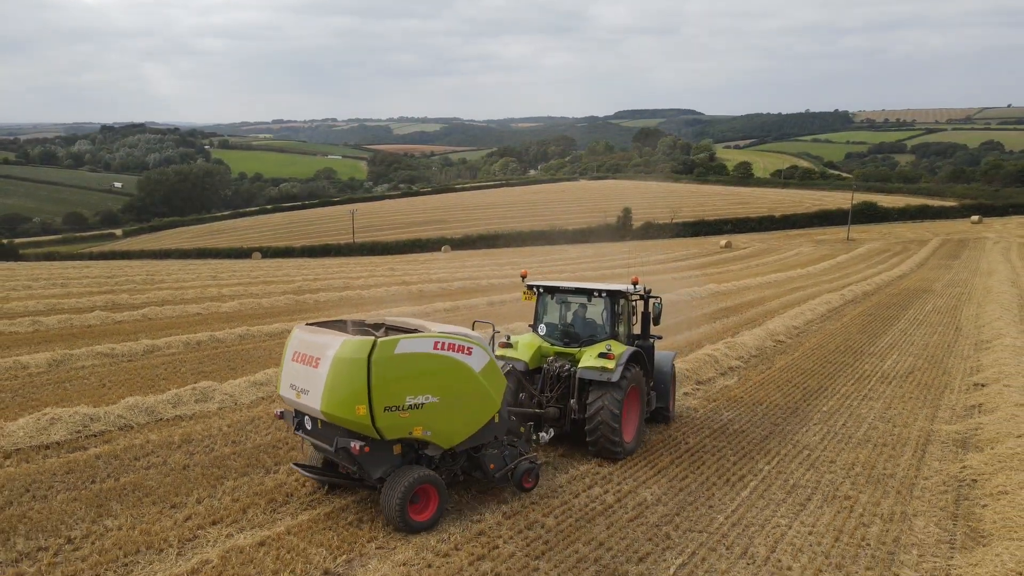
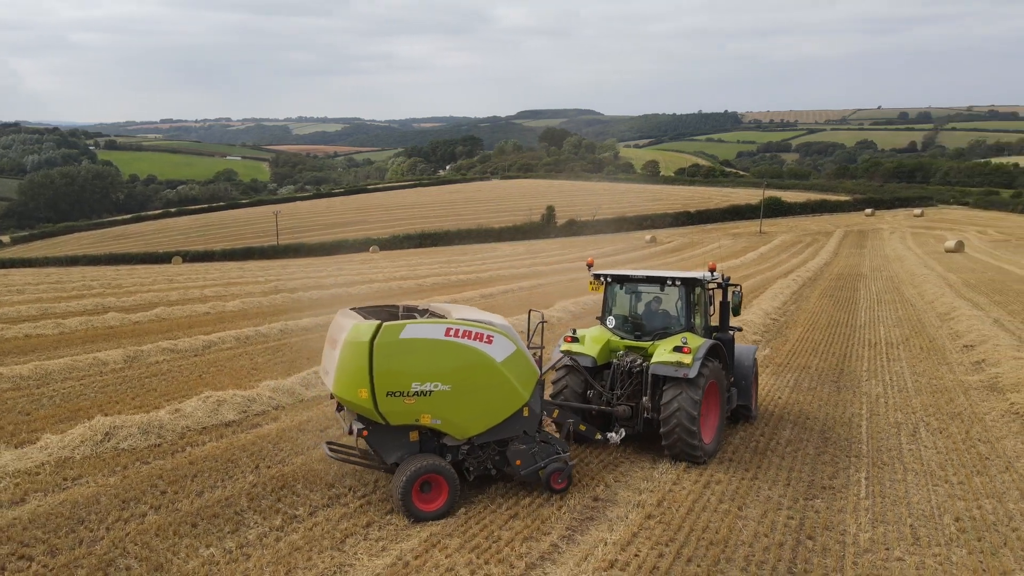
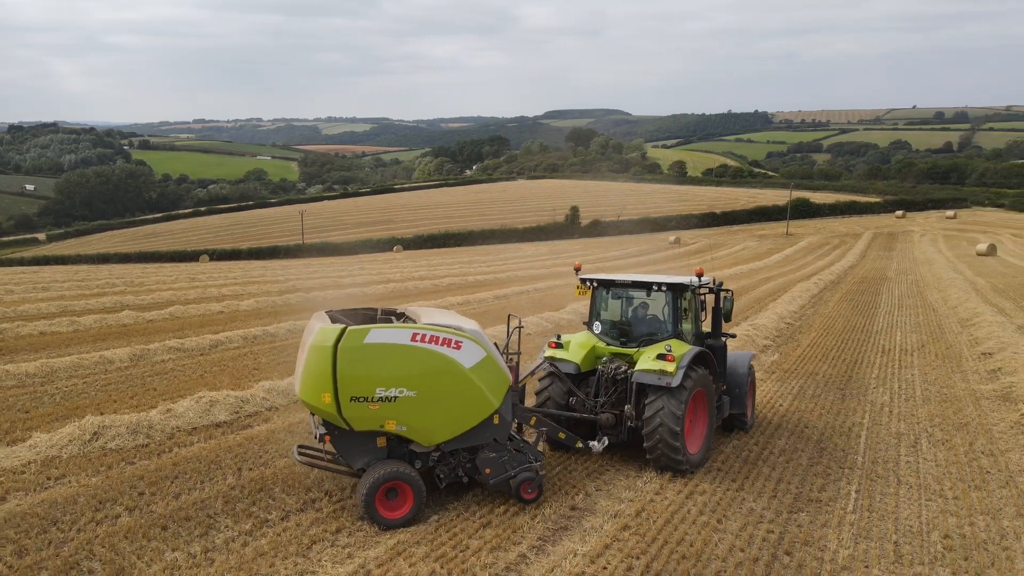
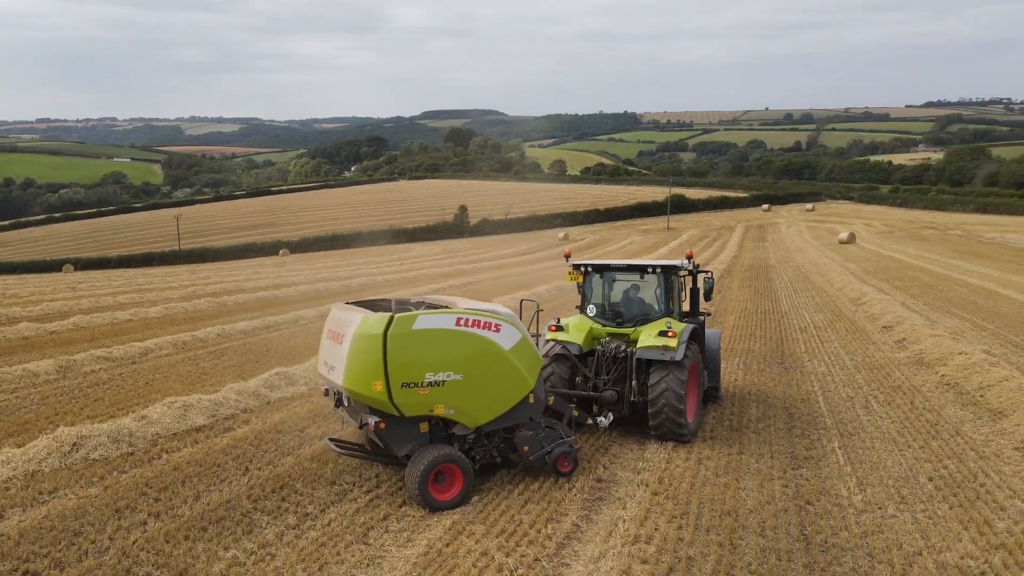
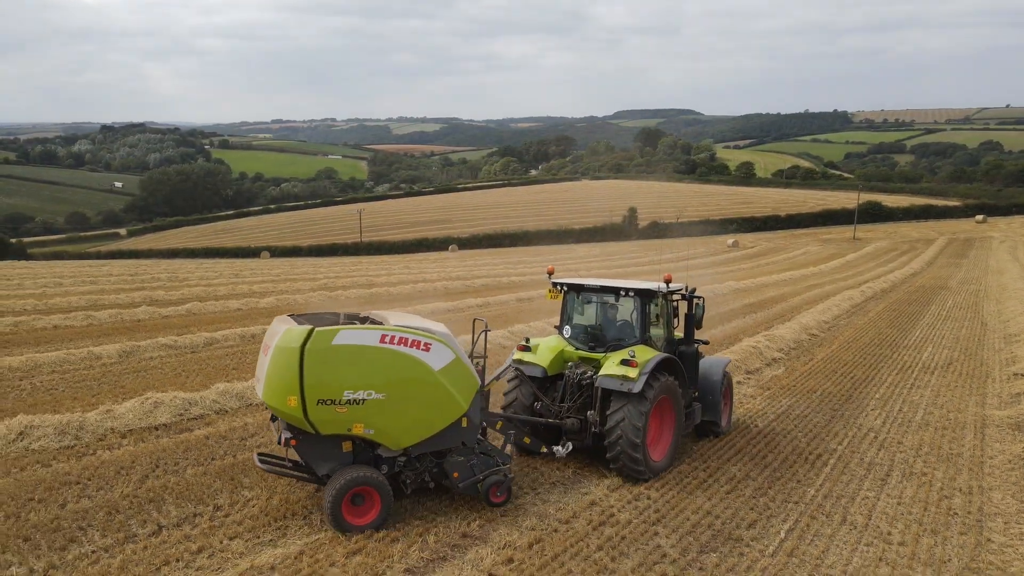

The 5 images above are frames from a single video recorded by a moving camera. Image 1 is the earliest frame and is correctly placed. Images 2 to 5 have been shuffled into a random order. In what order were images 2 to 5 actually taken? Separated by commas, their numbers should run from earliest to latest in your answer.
5, 3, 2, 4
